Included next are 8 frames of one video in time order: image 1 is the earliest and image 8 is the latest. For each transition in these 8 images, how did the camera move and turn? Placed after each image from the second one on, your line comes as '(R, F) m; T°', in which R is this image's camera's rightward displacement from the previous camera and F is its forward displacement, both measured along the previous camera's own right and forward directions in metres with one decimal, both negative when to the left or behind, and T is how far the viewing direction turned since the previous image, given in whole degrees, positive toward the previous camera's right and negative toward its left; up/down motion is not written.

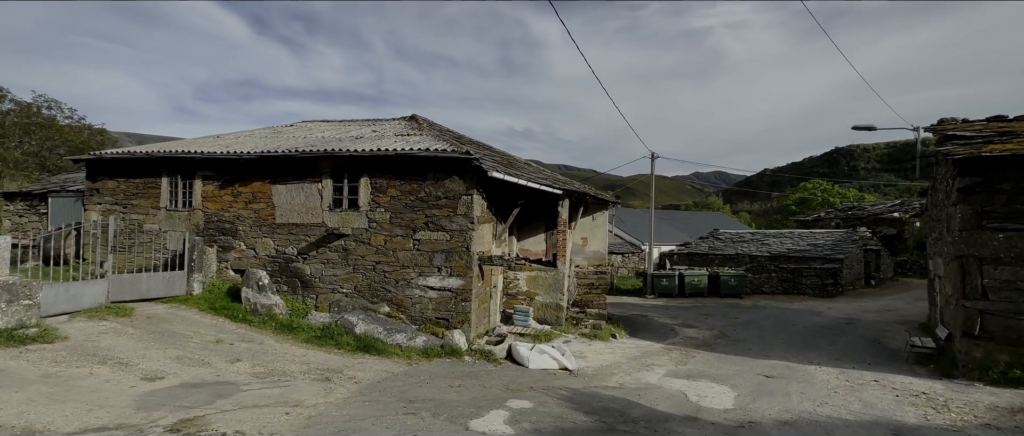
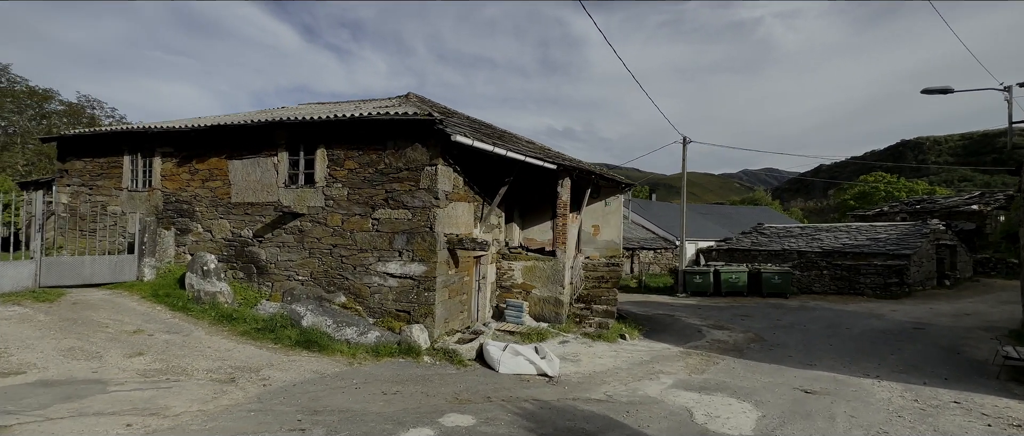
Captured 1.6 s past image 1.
(+1.1, +1.5) m; -5°
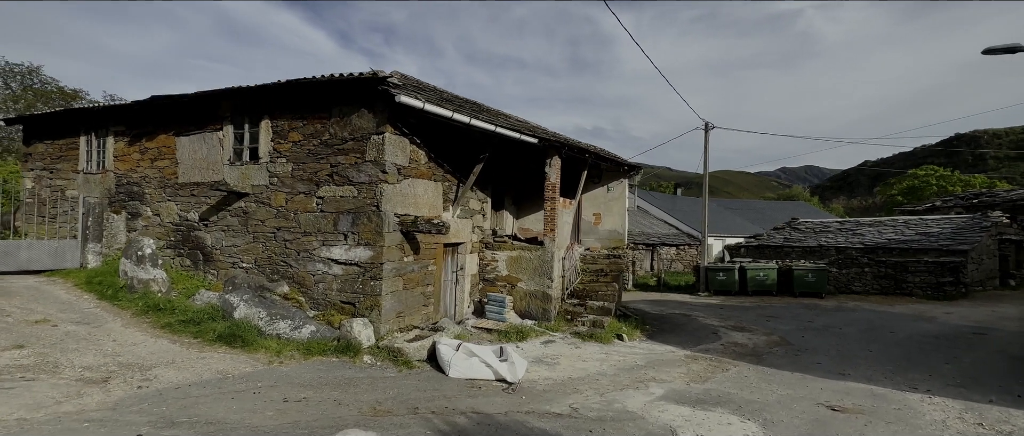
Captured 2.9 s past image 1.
(+1.0, +1.1) m; -4°
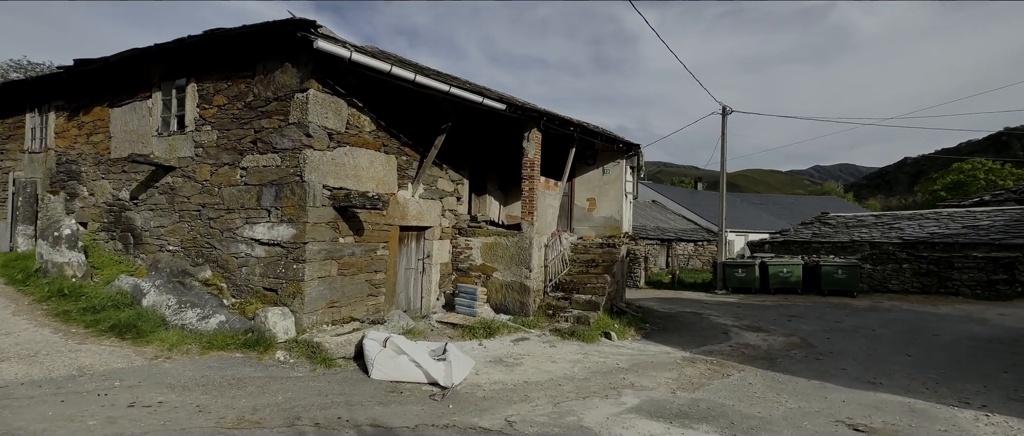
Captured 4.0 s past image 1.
(+0.9, +1.1) m; -3°
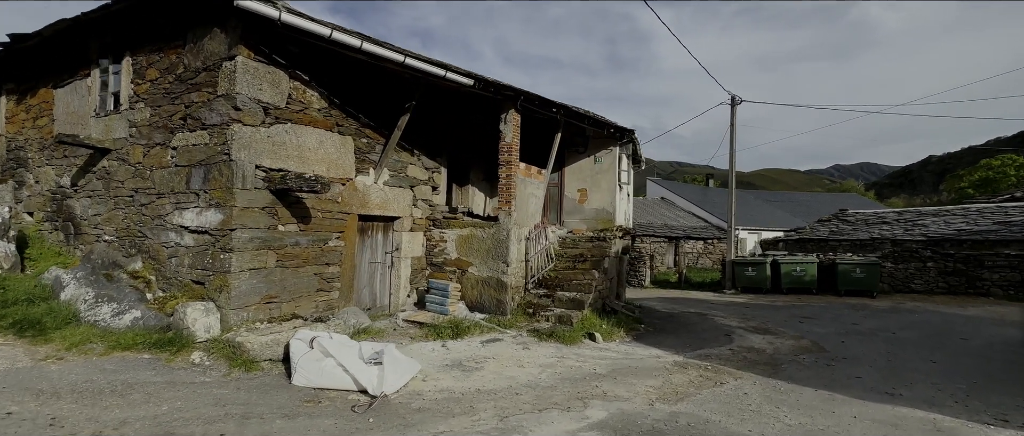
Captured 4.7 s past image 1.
(+0.6, +0.7) m; -2°
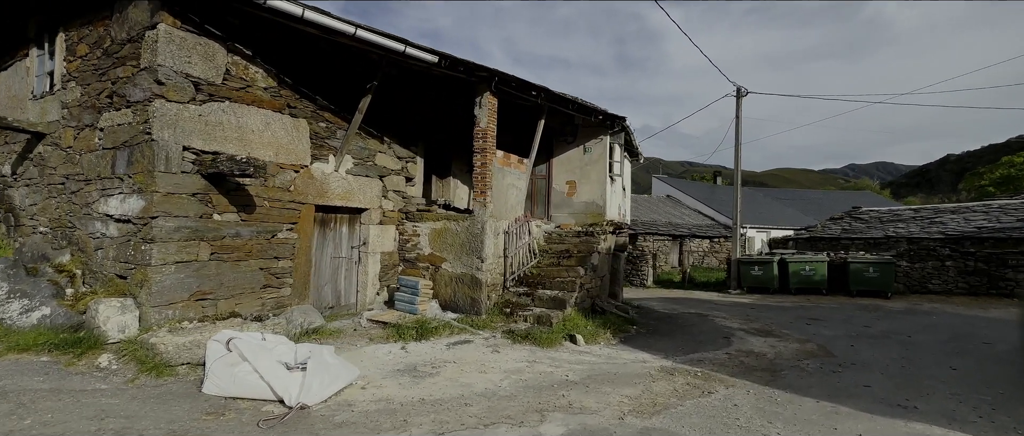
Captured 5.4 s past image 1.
(+0.5, +0.6) m; -1°
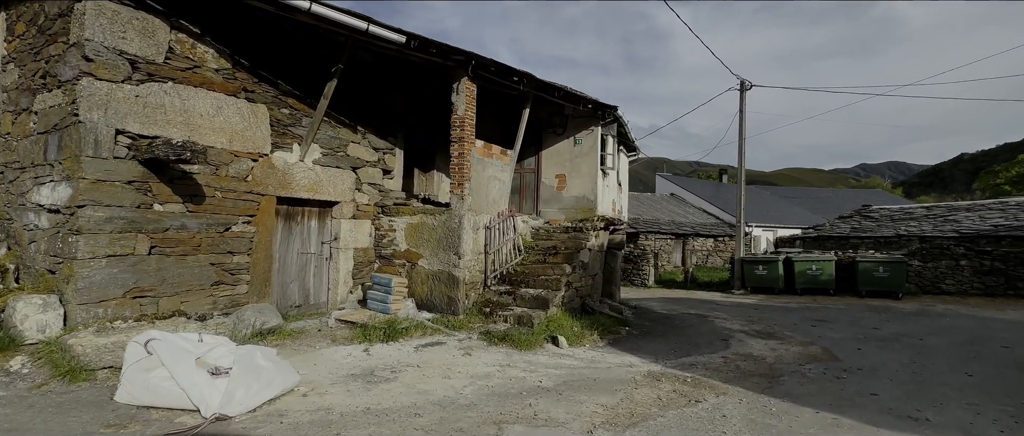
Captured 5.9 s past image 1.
(+0.4, +0.4) m; -1°
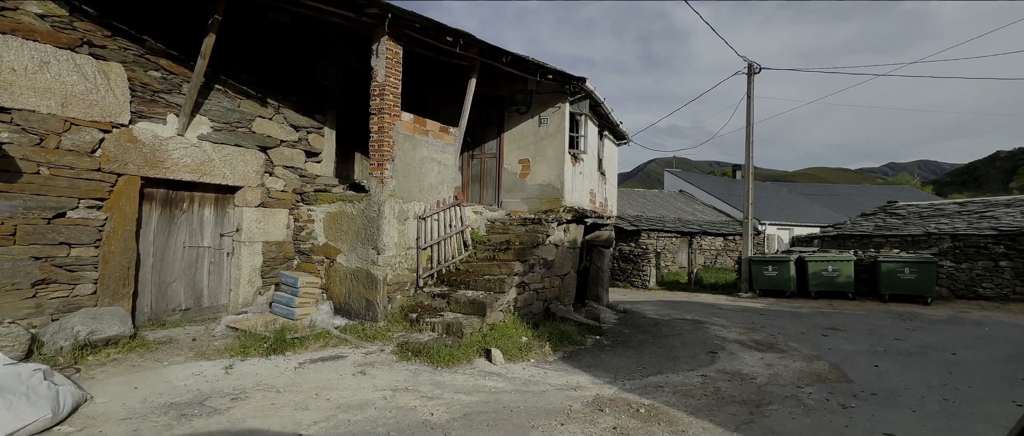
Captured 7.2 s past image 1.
(+1.0, +1.1) m; -2°
